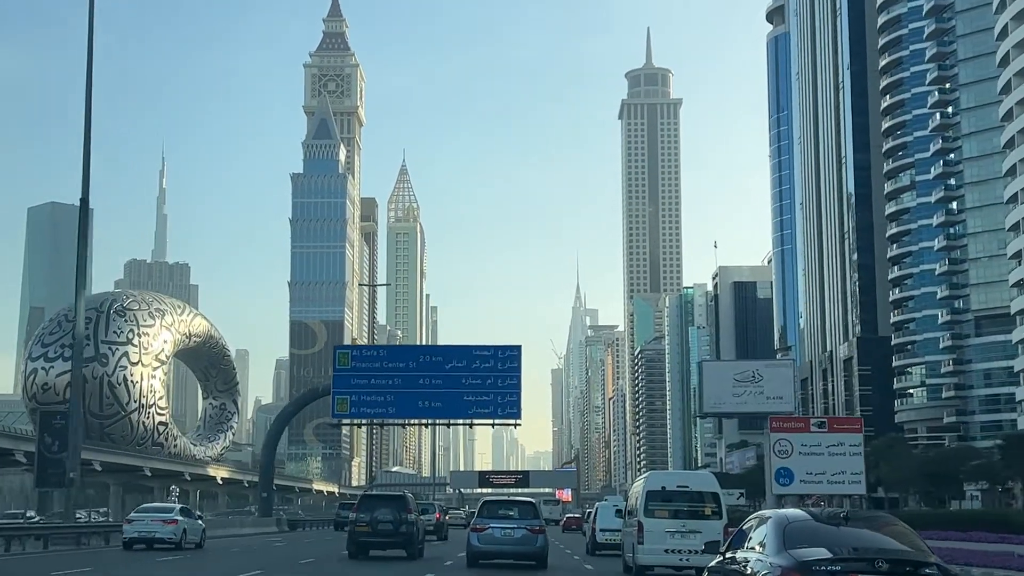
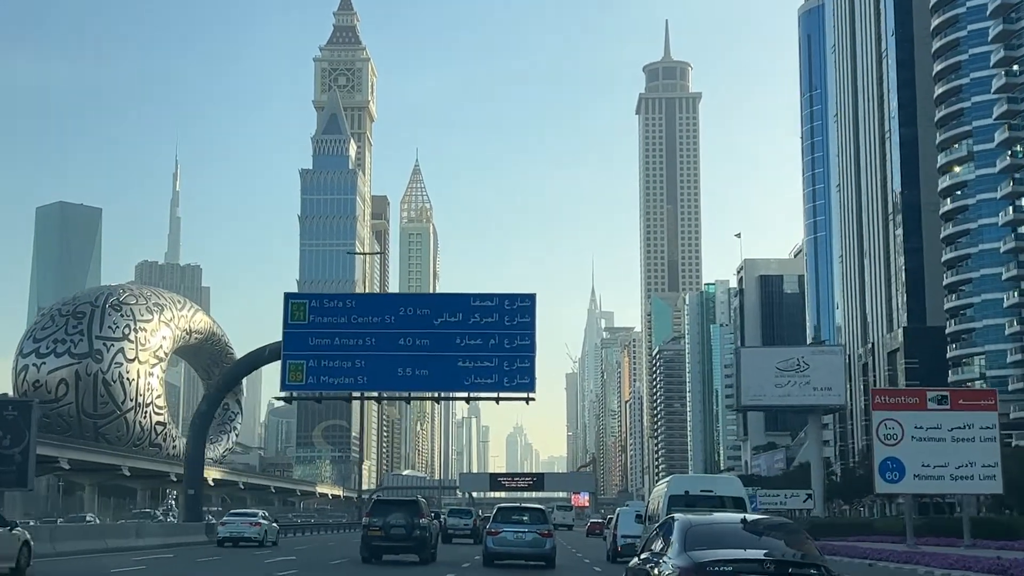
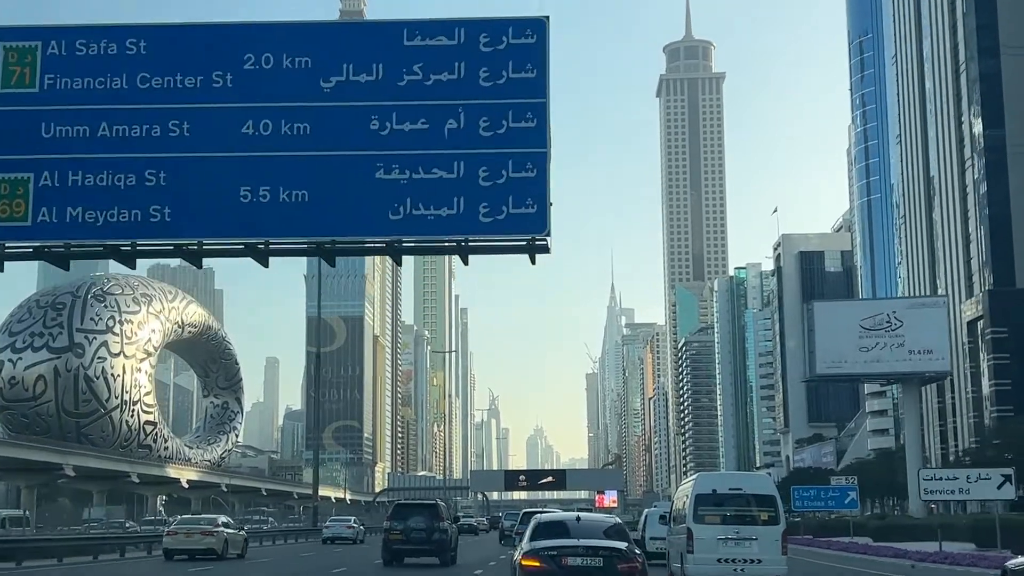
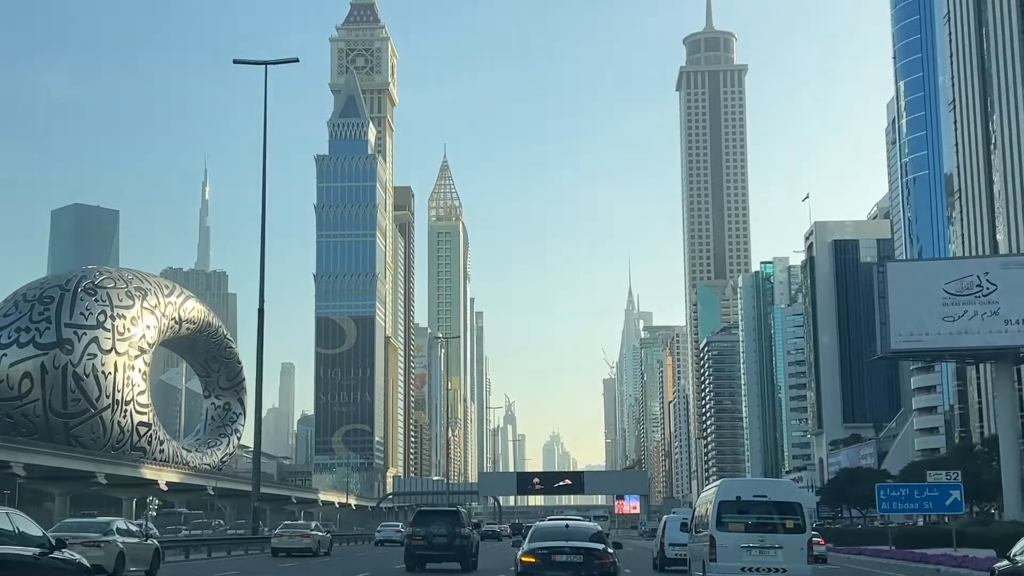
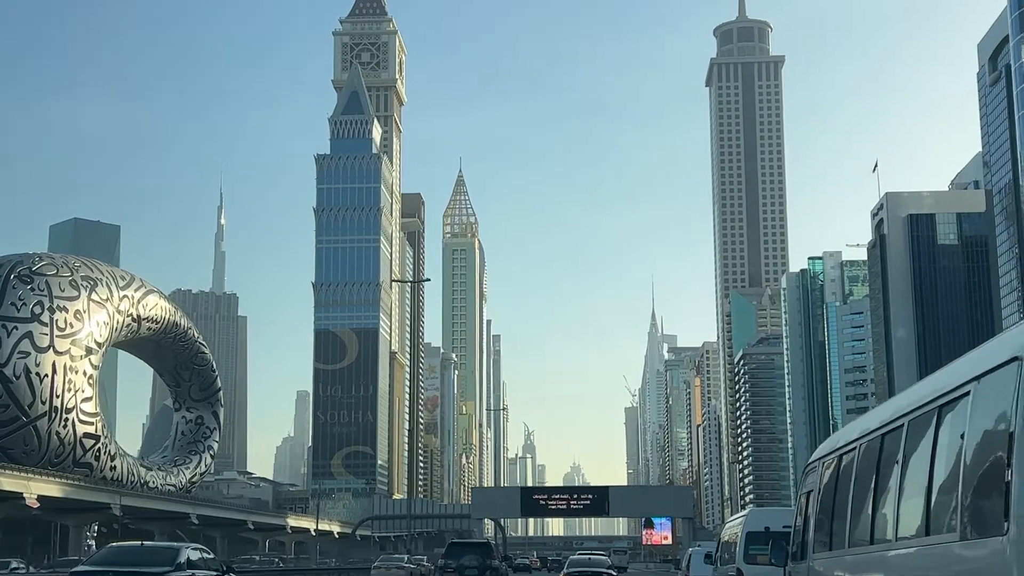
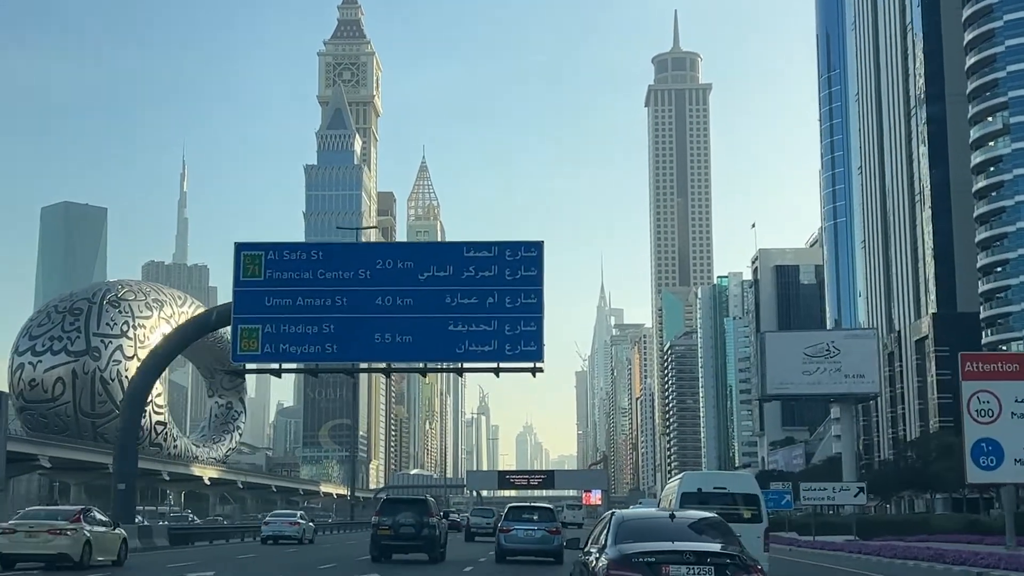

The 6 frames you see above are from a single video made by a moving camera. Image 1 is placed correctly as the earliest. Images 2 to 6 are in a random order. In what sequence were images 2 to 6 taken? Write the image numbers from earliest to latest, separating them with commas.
2, 6, 3, 4, 5
